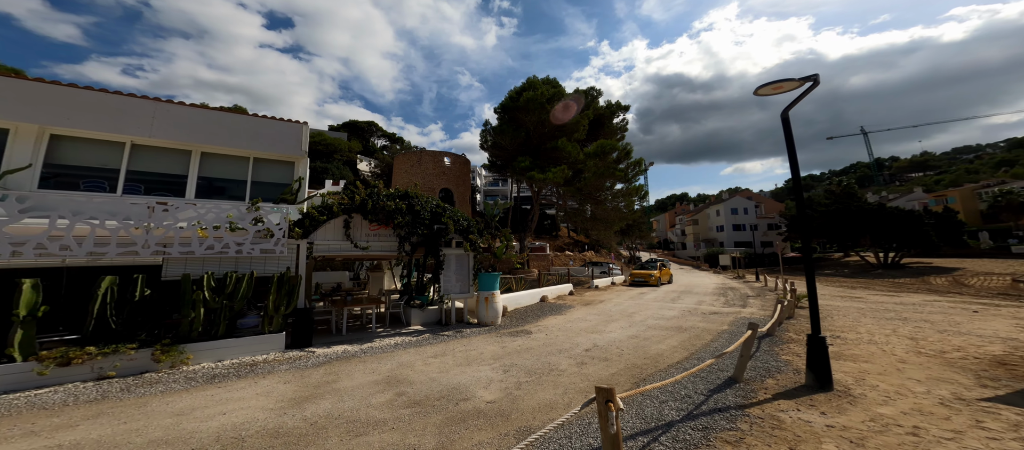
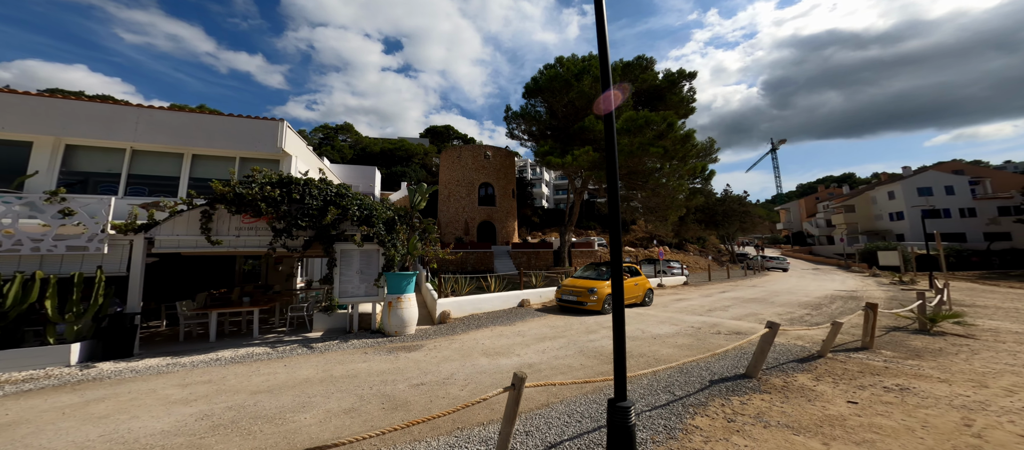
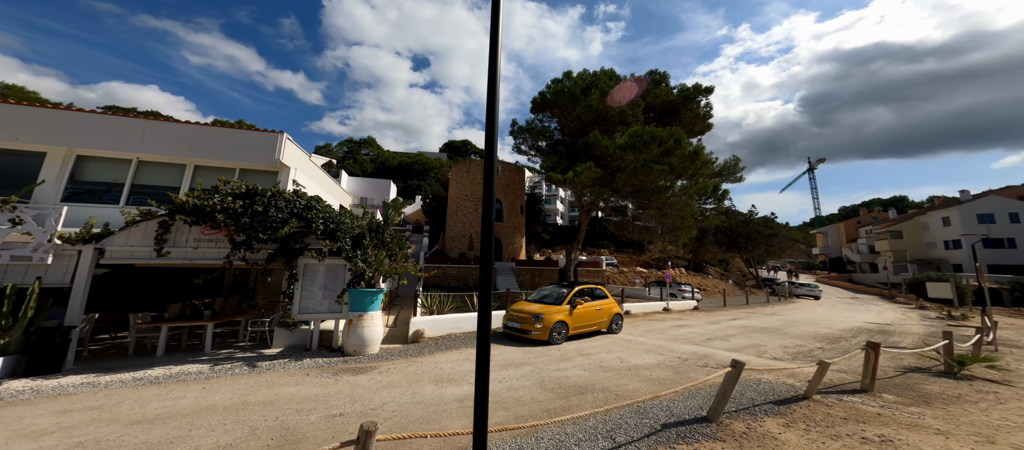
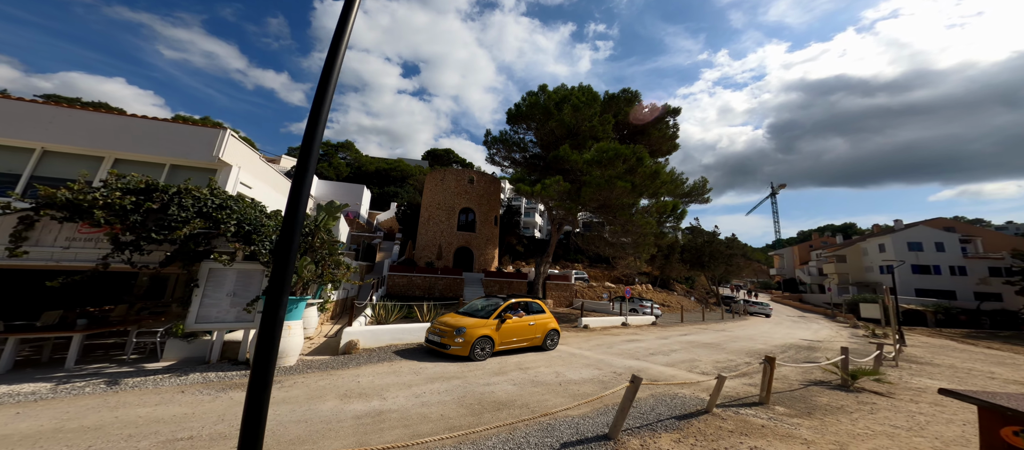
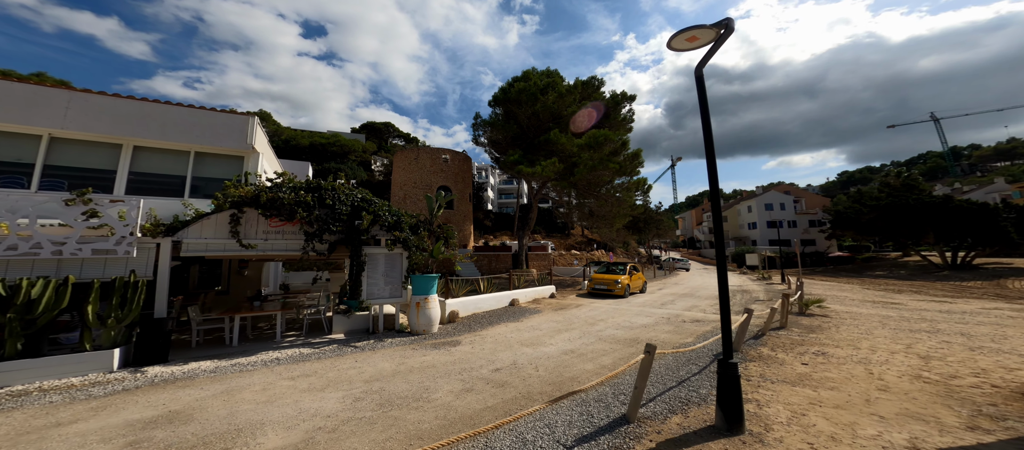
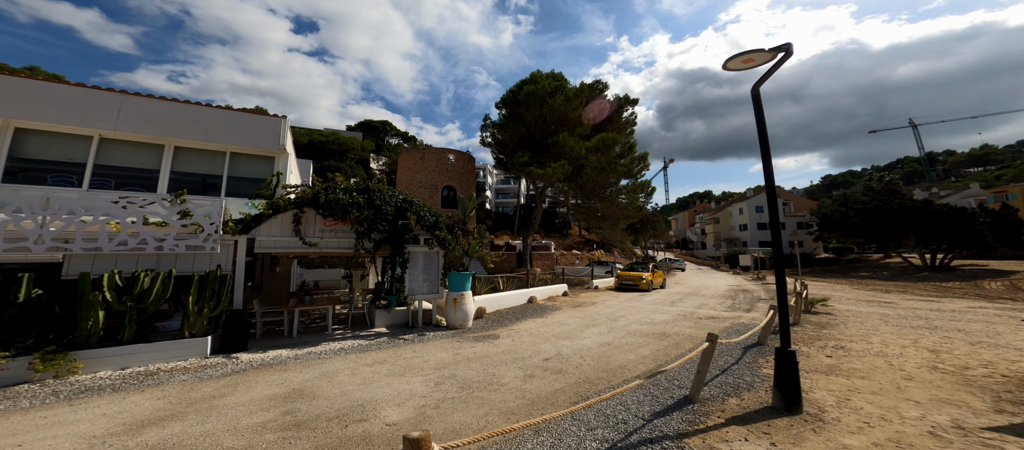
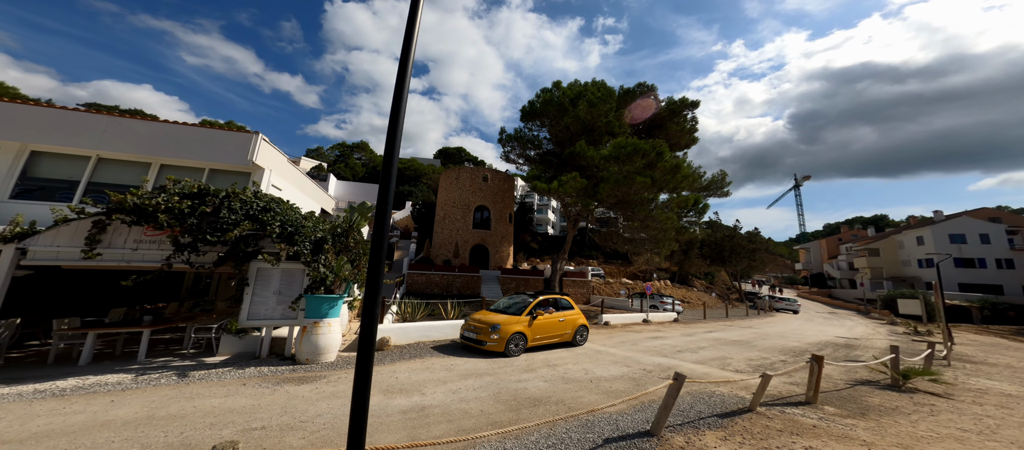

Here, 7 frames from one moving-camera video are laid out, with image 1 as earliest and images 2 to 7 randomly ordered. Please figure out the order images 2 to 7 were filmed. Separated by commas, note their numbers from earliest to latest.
6, 5, 2, 3, 7, 4
